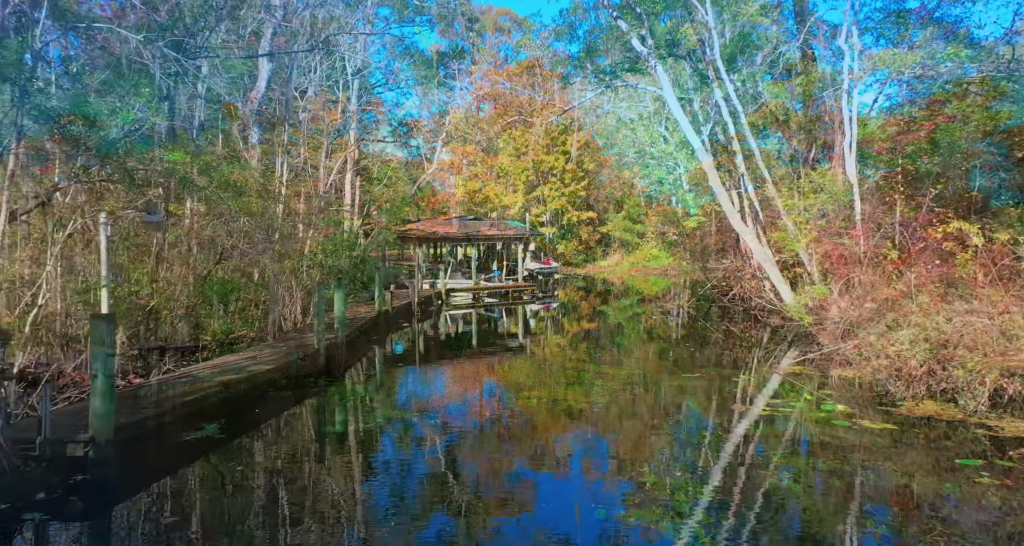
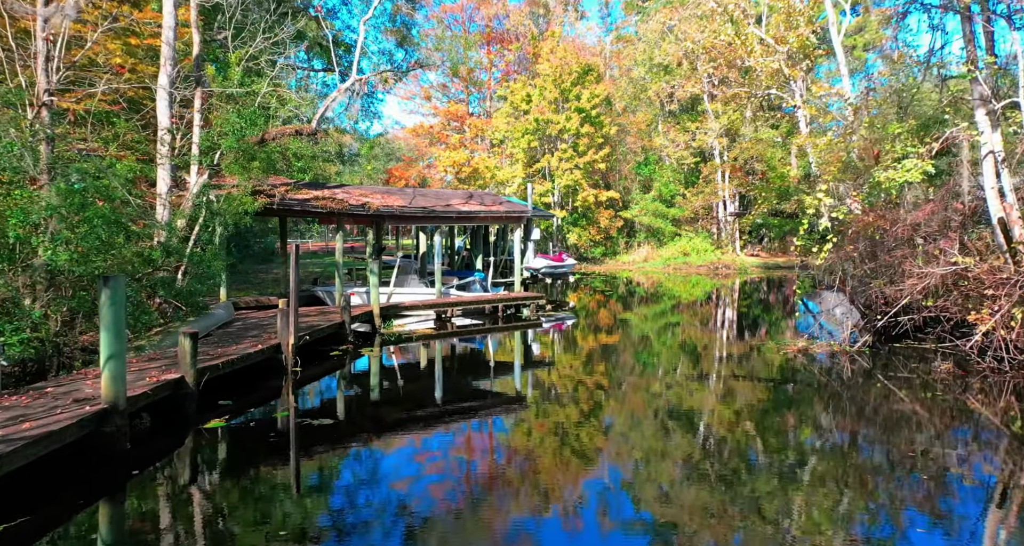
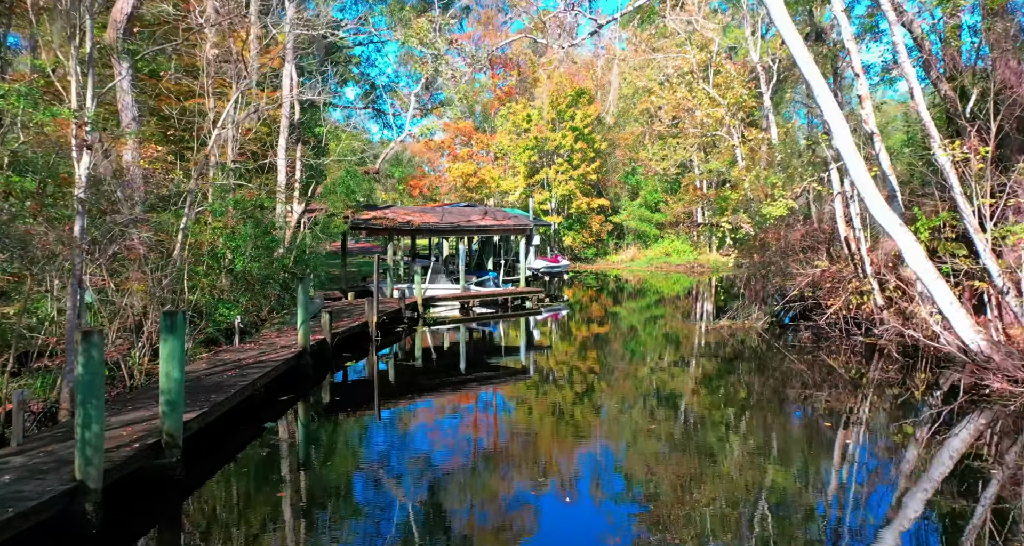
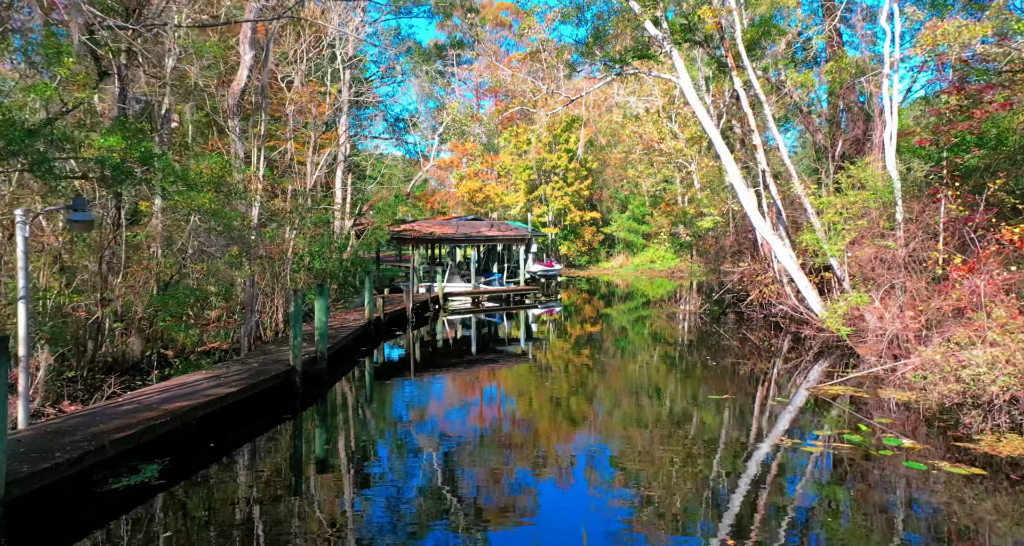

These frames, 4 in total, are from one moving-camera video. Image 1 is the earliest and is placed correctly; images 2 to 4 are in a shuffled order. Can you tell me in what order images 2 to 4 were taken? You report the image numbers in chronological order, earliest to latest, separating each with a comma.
4, 3, 2
